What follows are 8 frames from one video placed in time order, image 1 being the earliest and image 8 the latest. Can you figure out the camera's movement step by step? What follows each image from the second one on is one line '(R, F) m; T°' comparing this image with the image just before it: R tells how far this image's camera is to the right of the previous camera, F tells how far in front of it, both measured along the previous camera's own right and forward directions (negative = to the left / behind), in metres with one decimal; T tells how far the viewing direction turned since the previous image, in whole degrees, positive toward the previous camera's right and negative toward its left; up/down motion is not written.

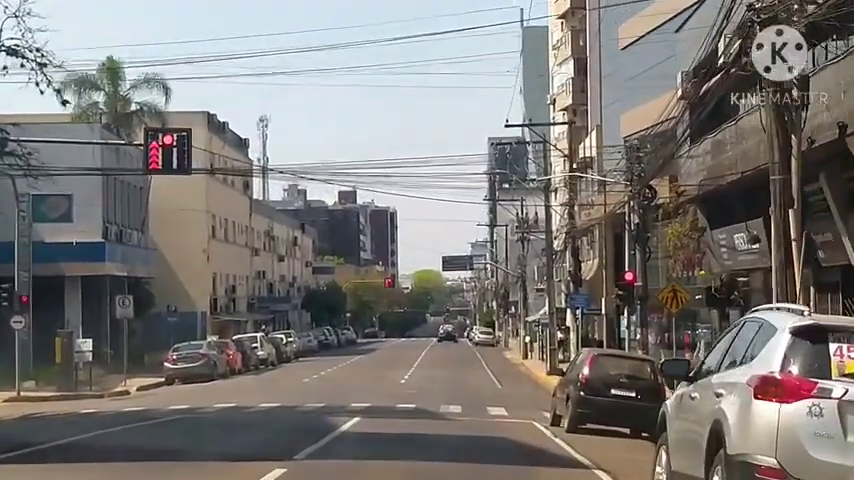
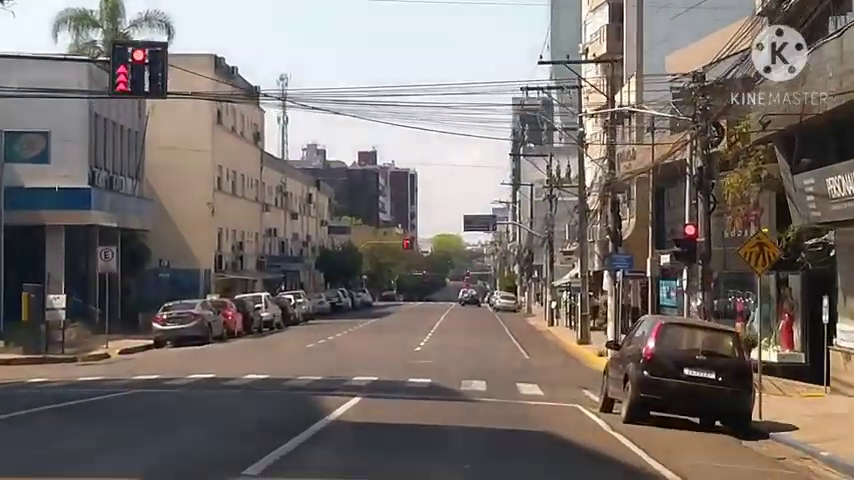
(0.0, +4.9) m; -1°
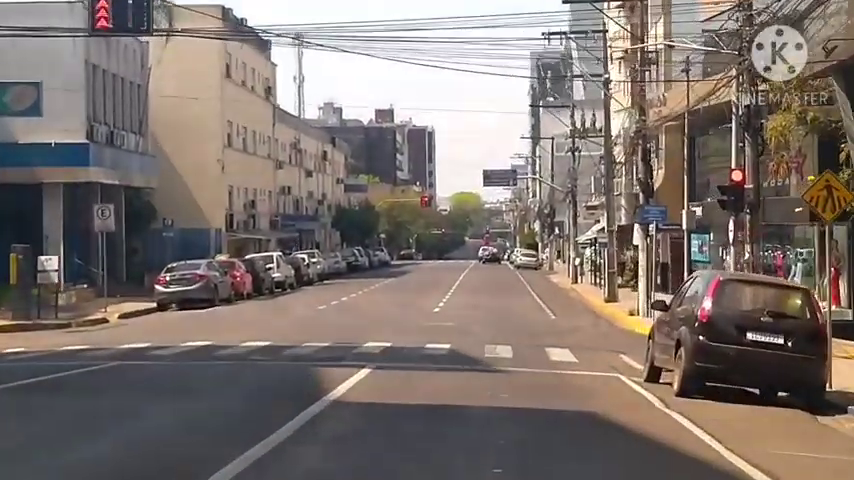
(0.0, +2.4) m; -1°
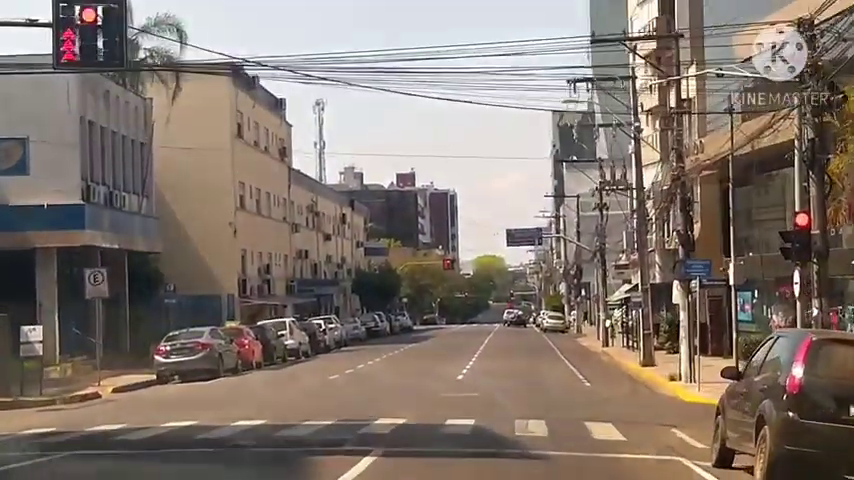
(+0.1, +3.0) m; -1°
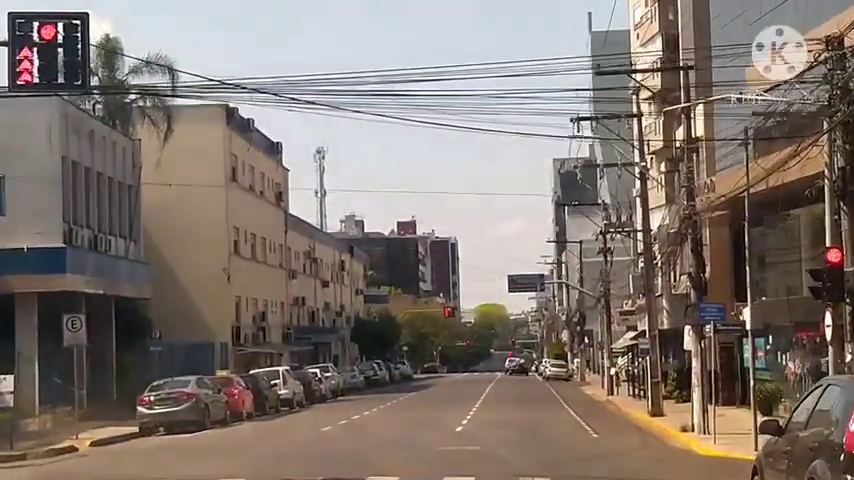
(+0.1, +1.8) m; 0°
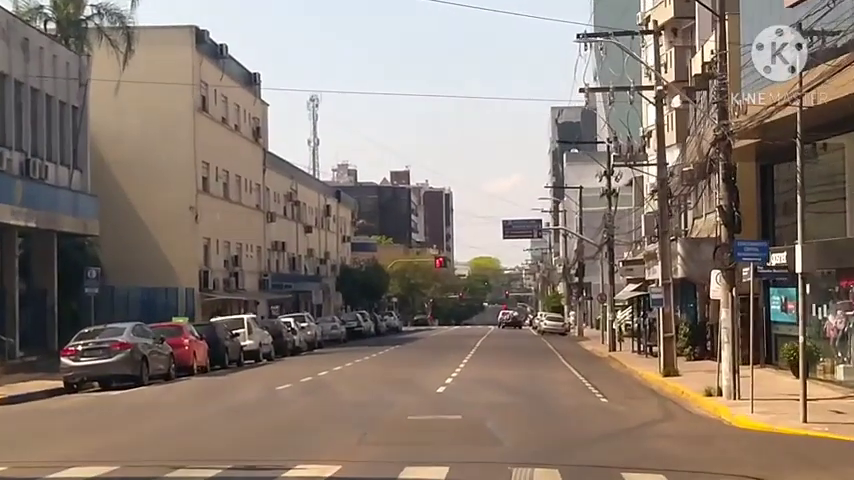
(+0.3, +5.3) m; 0°
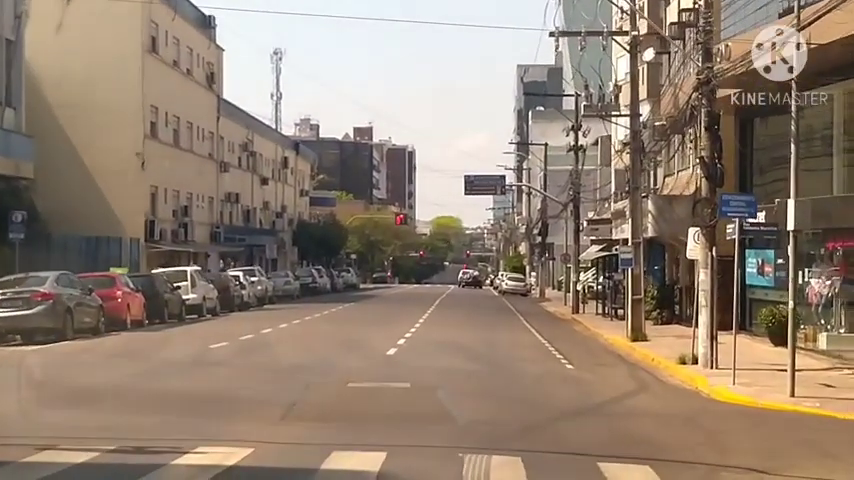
(+0.2, +2.4) m; +1°
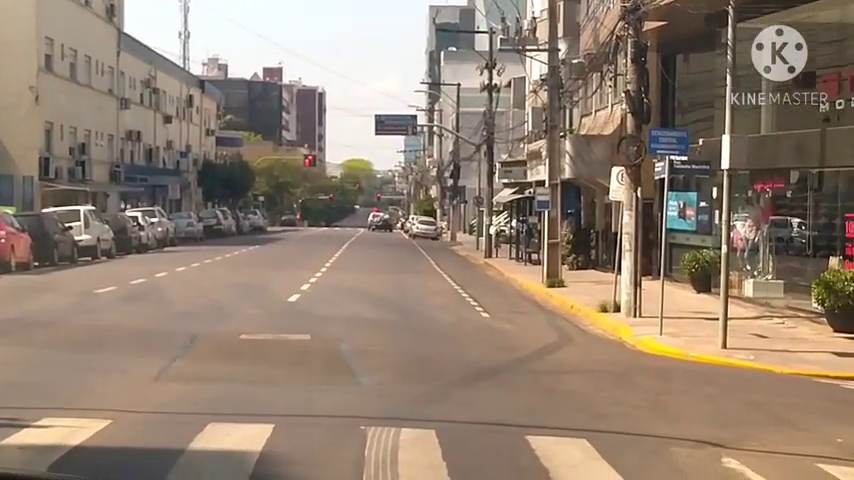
(+0.1, +1.7) m; +3°
